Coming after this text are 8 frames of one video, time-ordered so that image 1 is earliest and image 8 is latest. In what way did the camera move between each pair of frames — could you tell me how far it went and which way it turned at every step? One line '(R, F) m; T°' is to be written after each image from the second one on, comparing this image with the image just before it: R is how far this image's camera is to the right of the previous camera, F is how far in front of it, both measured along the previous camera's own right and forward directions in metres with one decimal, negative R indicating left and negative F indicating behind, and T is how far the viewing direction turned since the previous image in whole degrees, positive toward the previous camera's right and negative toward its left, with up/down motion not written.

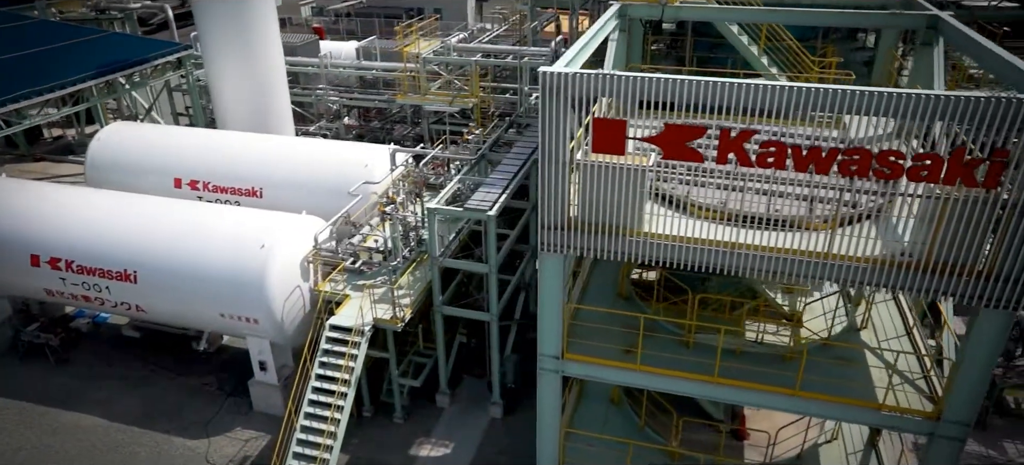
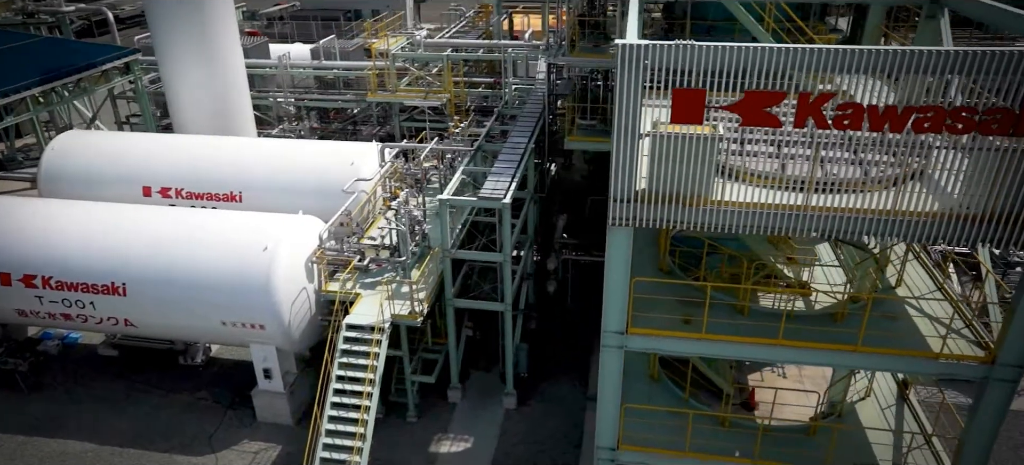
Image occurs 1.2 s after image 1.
(-2.0, +0.2) m; +6°
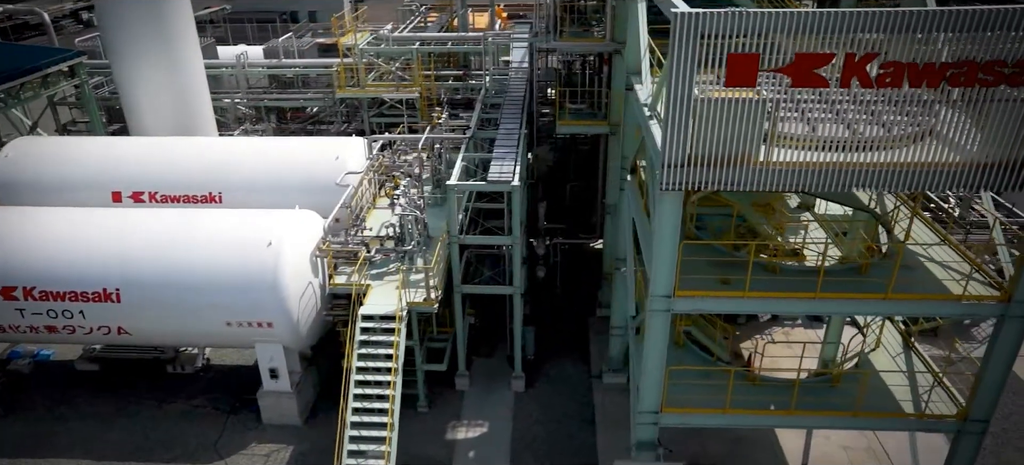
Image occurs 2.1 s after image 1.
(-1.9, -0.1) m; +6°
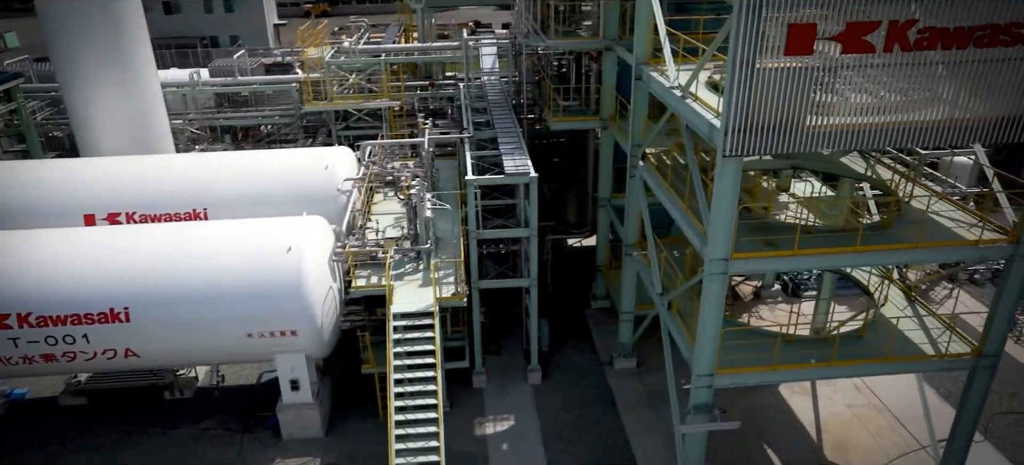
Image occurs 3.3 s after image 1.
(-2.7, -0.1) m; +7°
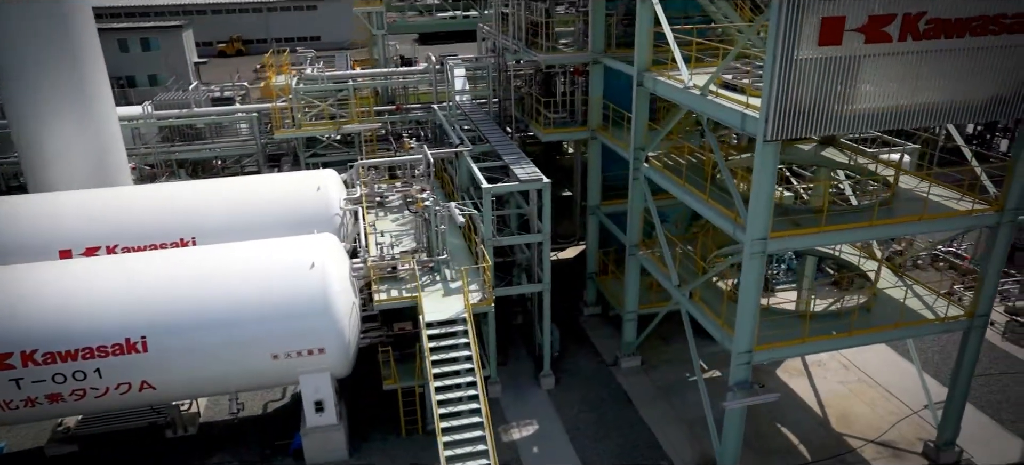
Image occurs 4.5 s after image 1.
(-2.7, -0.2) m; +8°
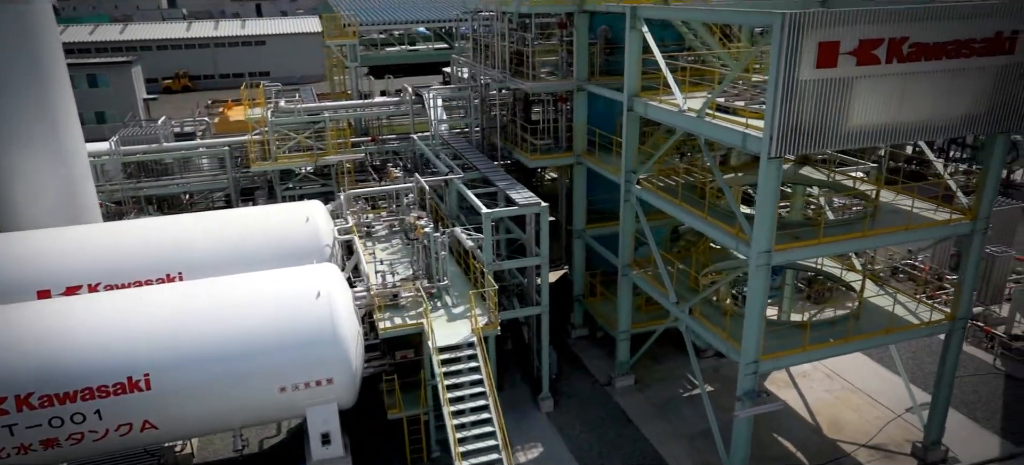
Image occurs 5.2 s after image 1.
(-1.4, -0.2) m; +5°
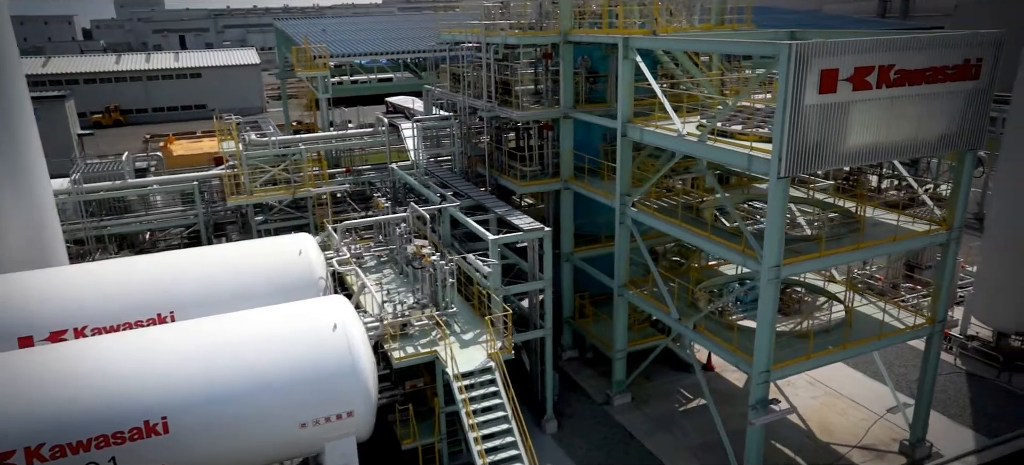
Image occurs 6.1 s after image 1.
(-1.9, -0.2) m; +6°
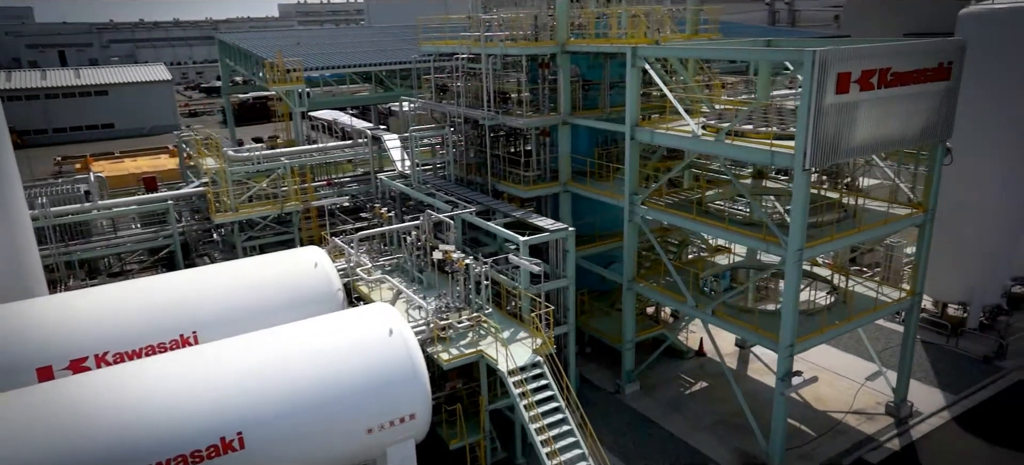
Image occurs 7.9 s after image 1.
(-3.3, -0.6) m; +8°
